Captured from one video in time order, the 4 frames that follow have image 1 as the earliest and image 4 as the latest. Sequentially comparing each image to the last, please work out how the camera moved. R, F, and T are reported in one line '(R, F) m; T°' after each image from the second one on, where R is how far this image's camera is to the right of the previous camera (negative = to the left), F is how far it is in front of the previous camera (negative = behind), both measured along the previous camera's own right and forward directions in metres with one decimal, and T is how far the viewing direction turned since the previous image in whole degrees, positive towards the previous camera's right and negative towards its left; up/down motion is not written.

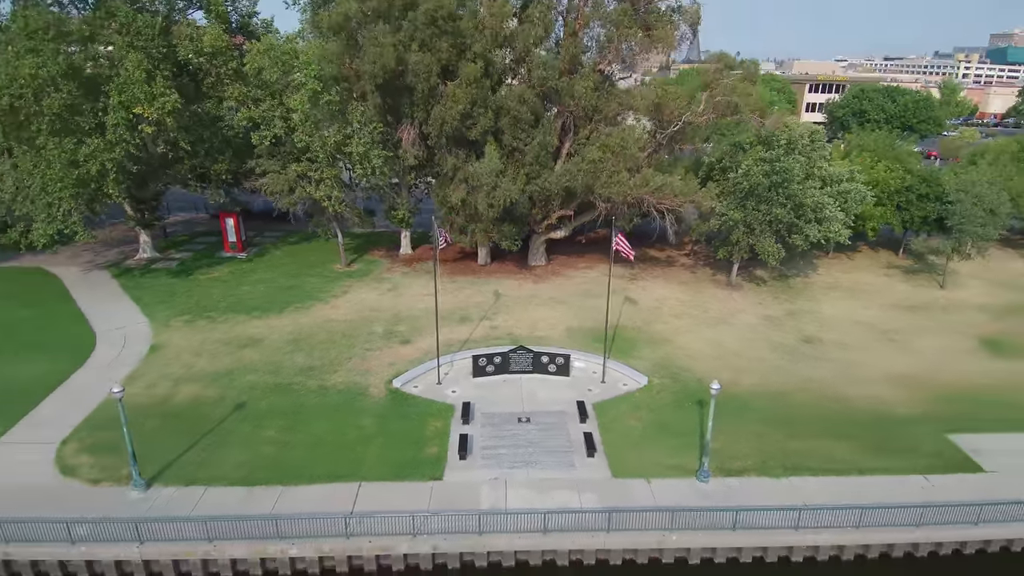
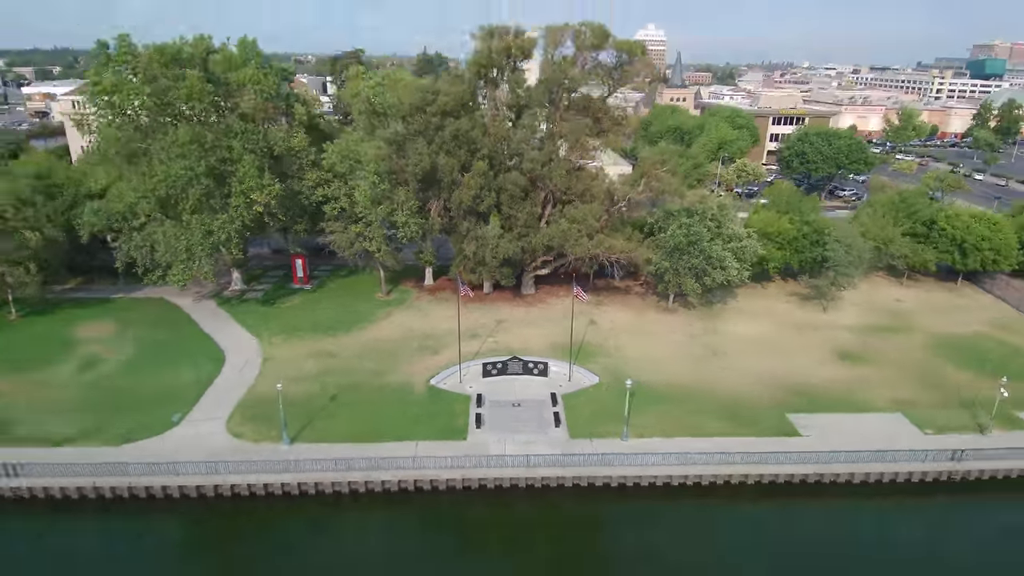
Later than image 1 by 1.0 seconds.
(0.0, -4.0) m; 0°
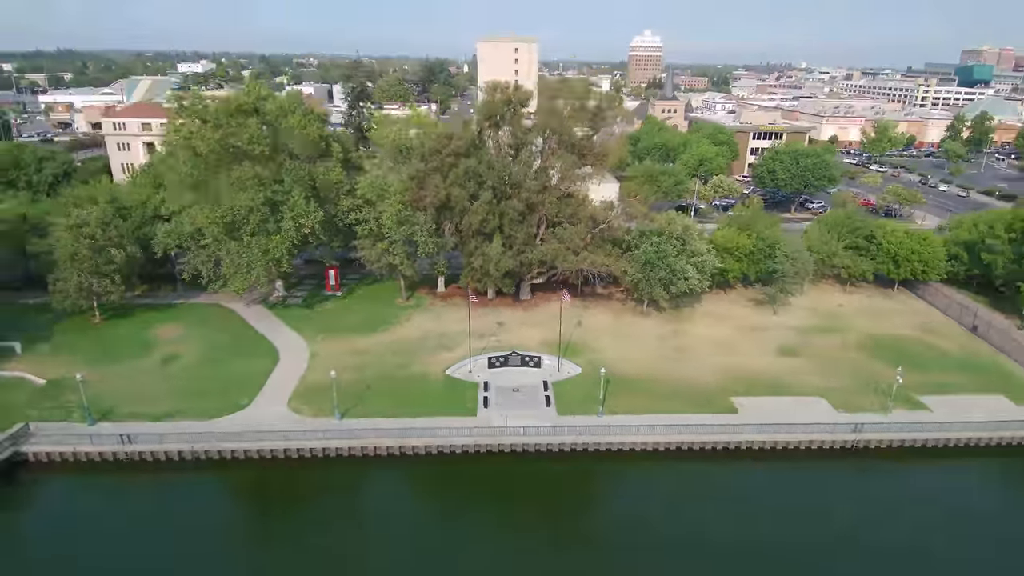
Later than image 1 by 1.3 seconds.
(0.0, -2.9) m; 0°
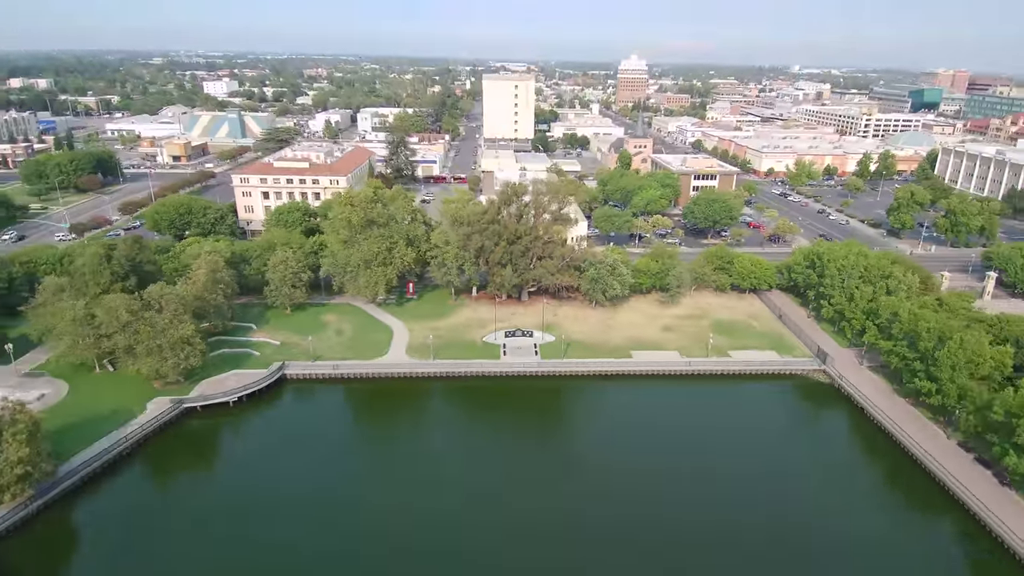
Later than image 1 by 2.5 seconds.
(-0.3, -13.5) m; 0°
